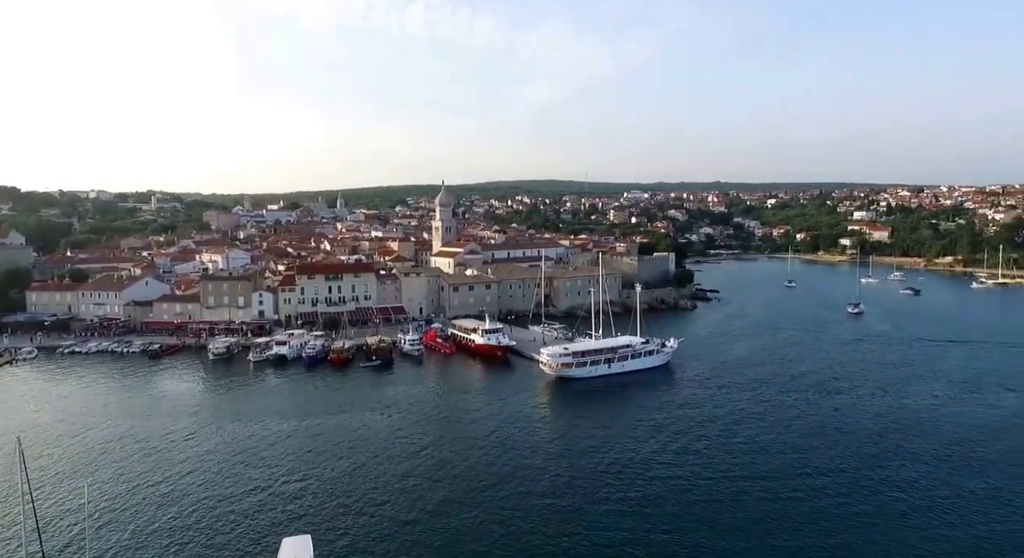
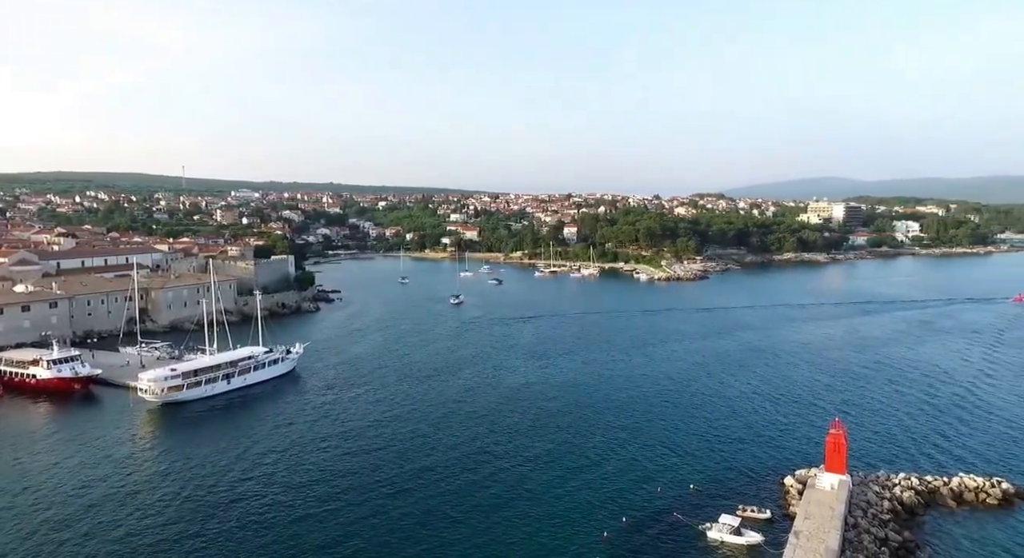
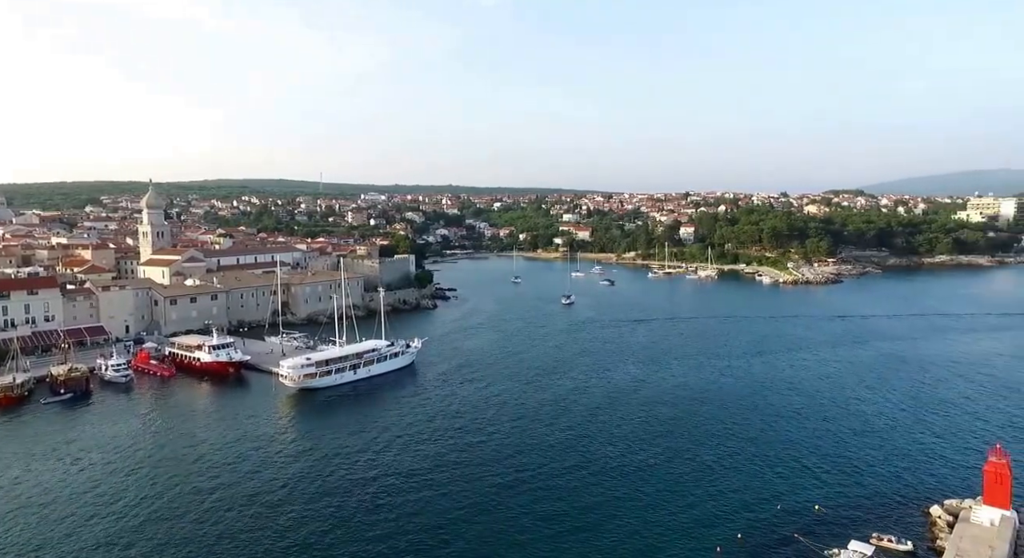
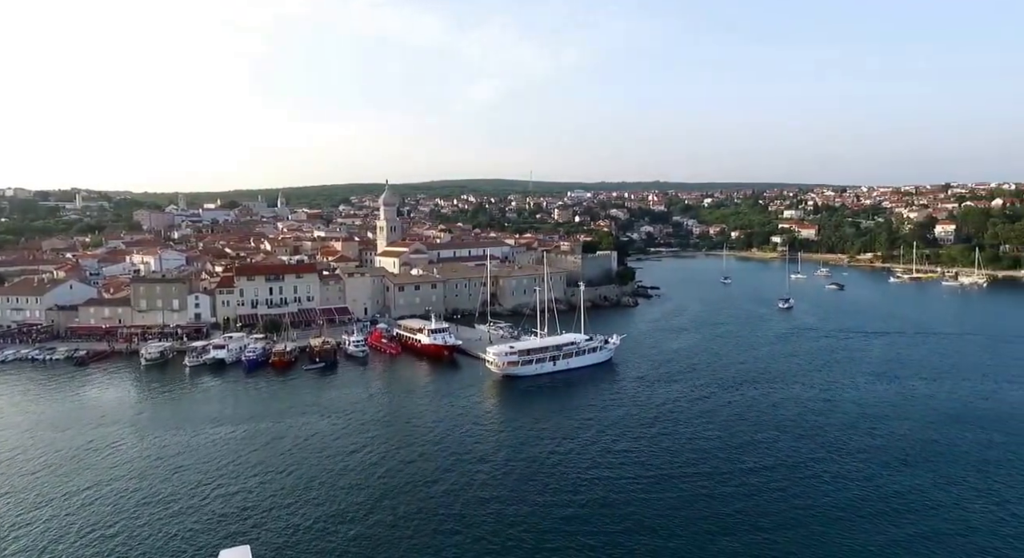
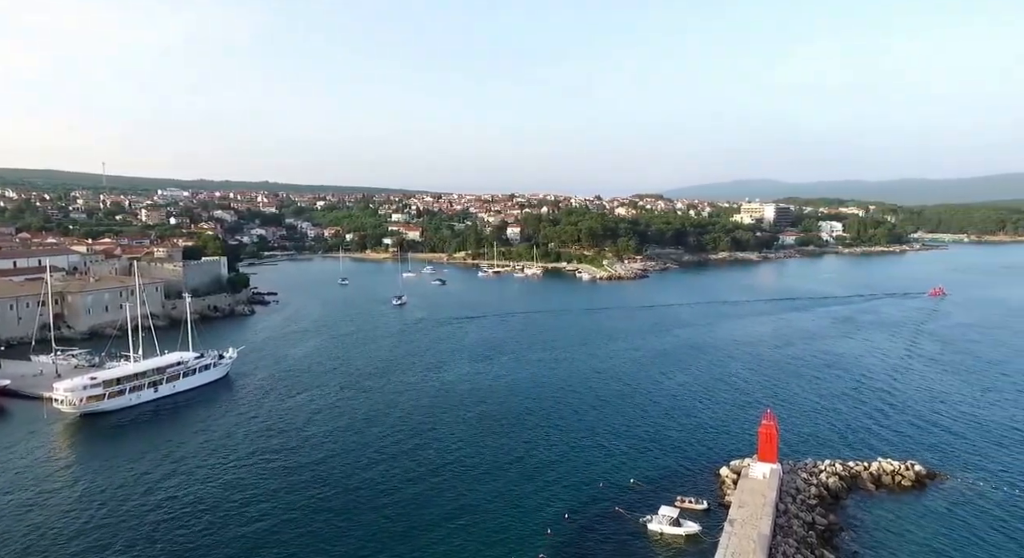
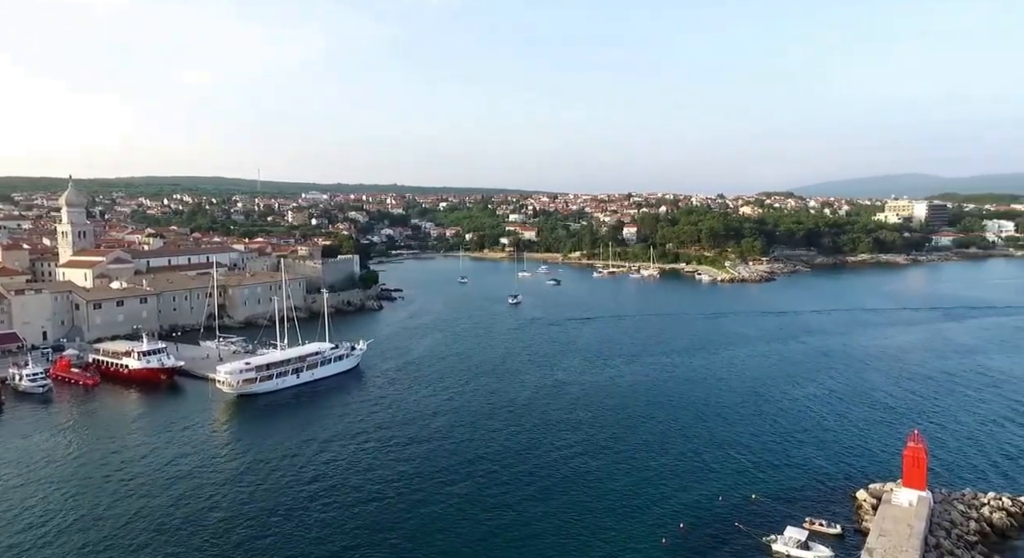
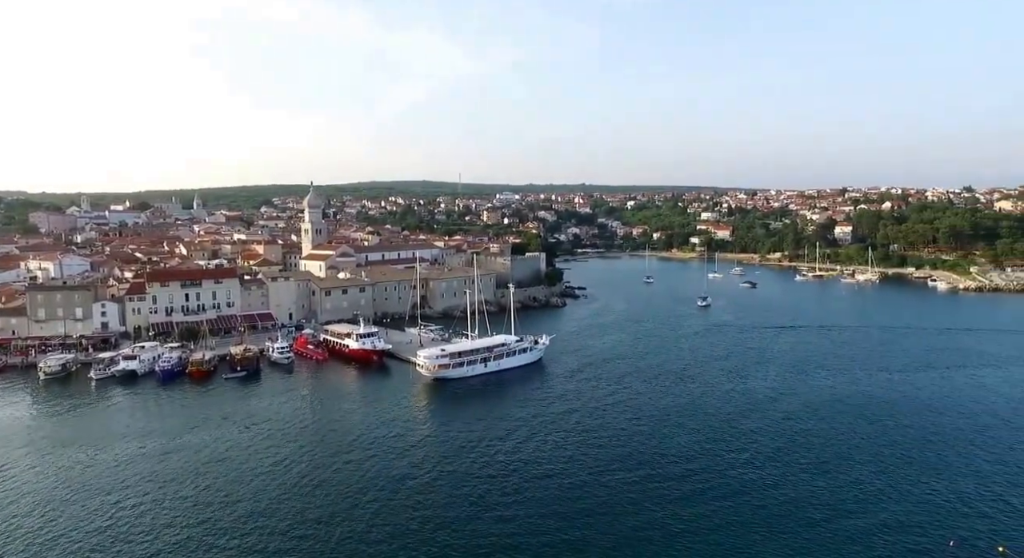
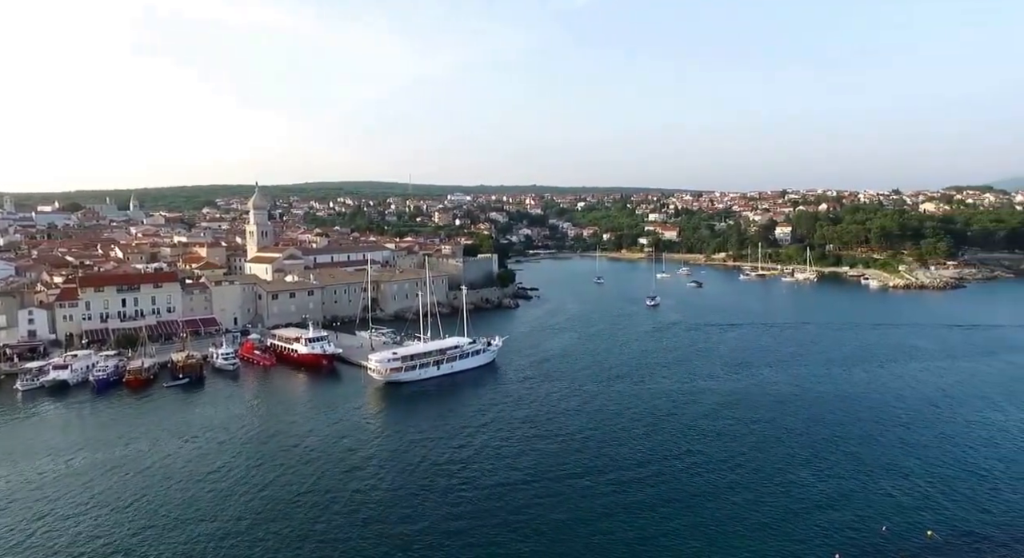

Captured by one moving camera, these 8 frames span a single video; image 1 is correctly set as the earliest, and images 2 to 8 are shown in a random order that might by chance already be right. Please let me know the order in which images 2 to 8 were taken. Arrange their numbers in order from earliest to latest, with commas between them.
4, 7, 8, 3, 6, 2, 5
